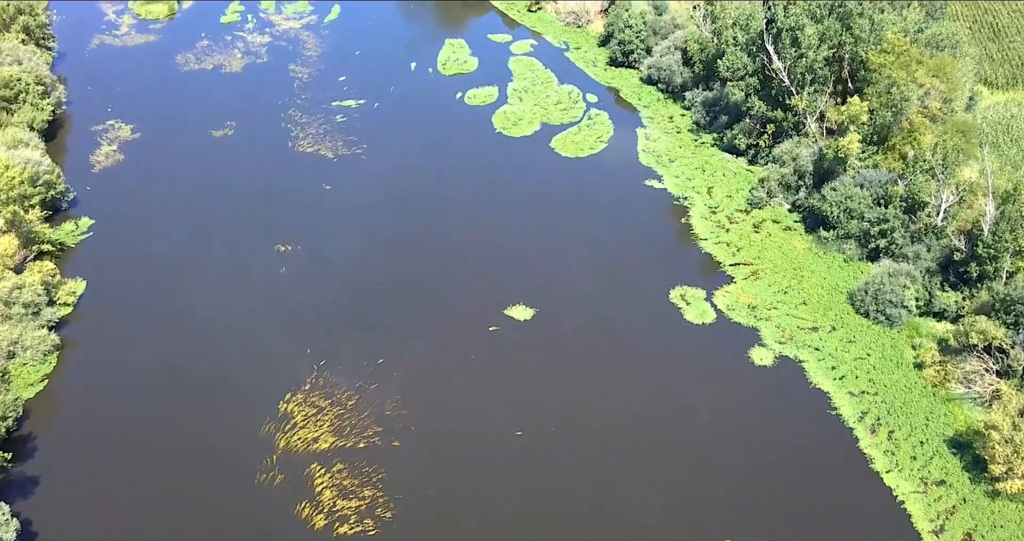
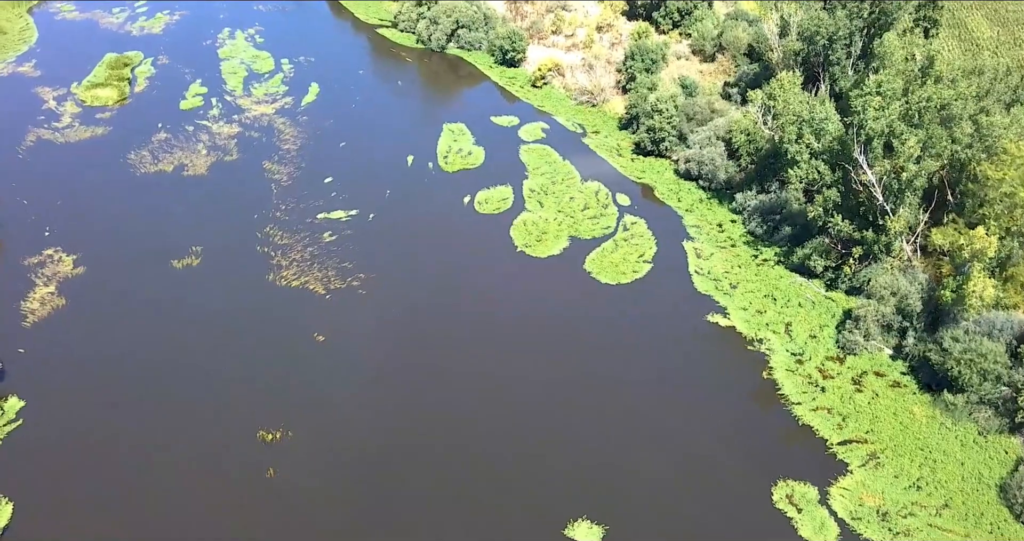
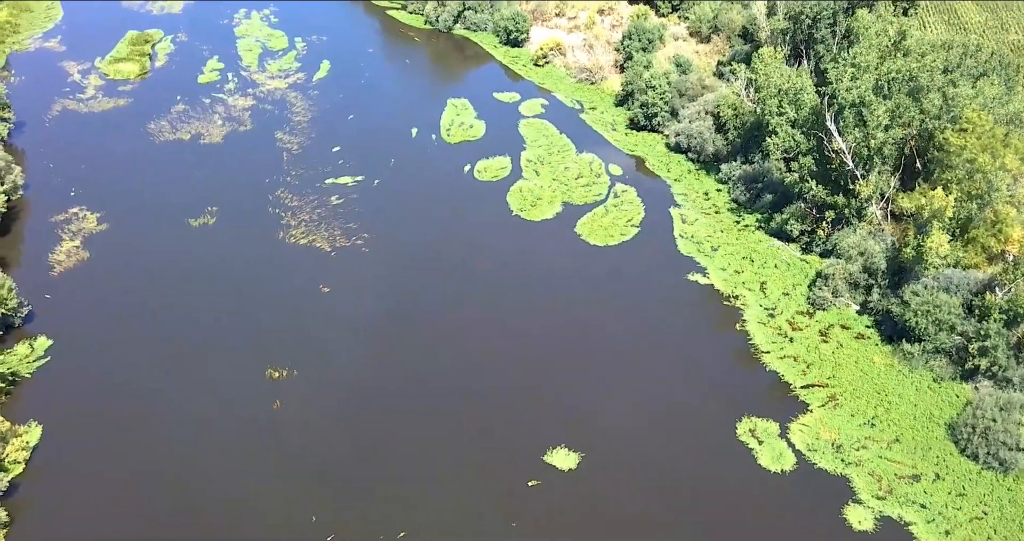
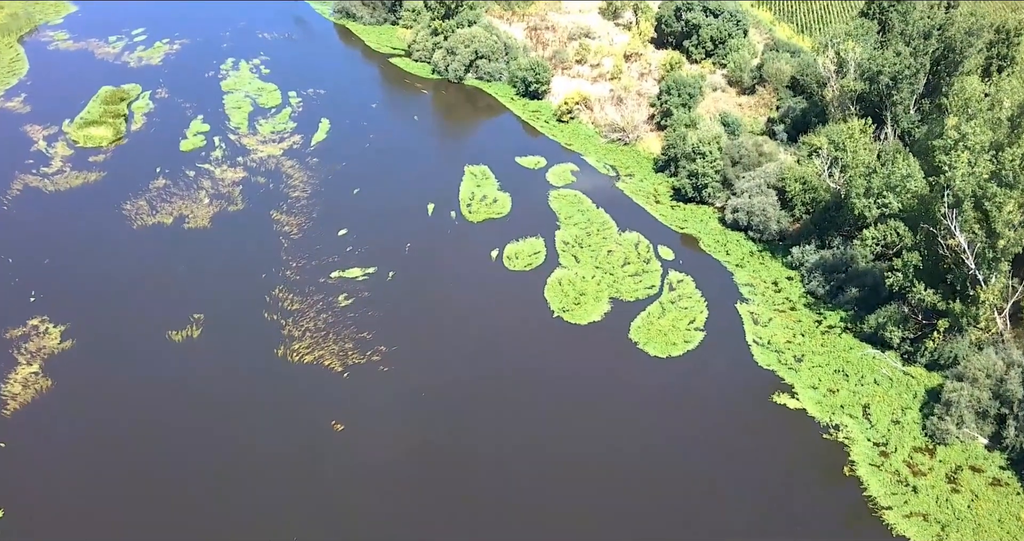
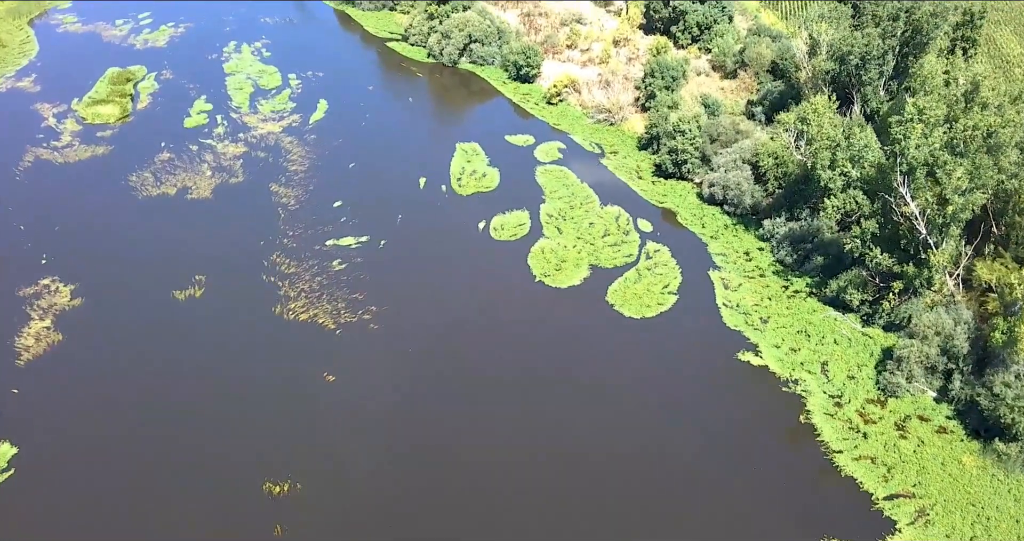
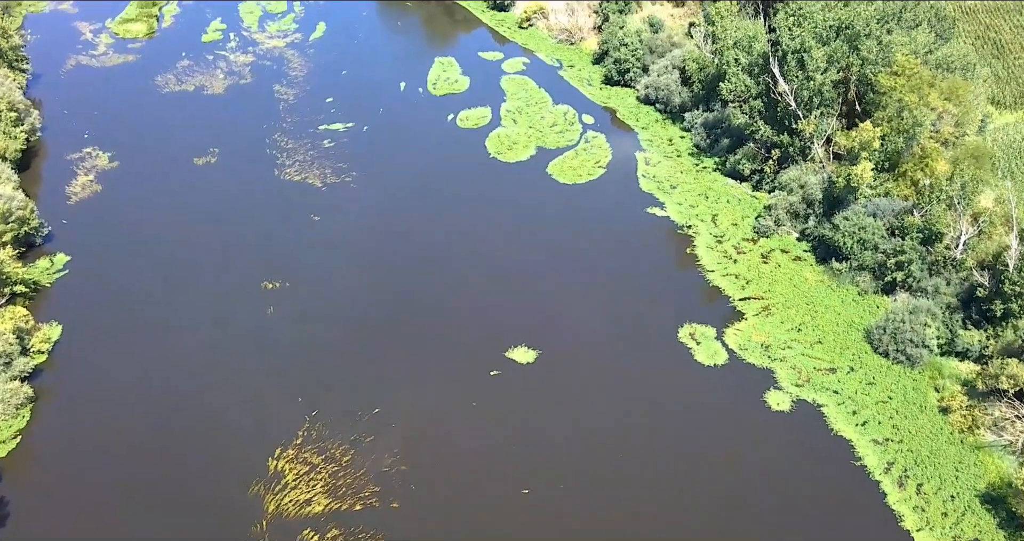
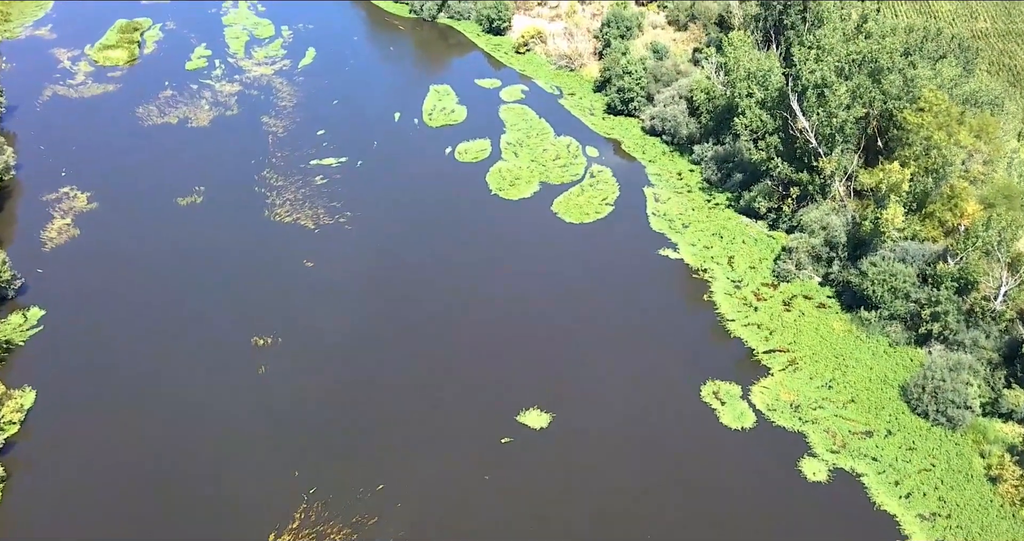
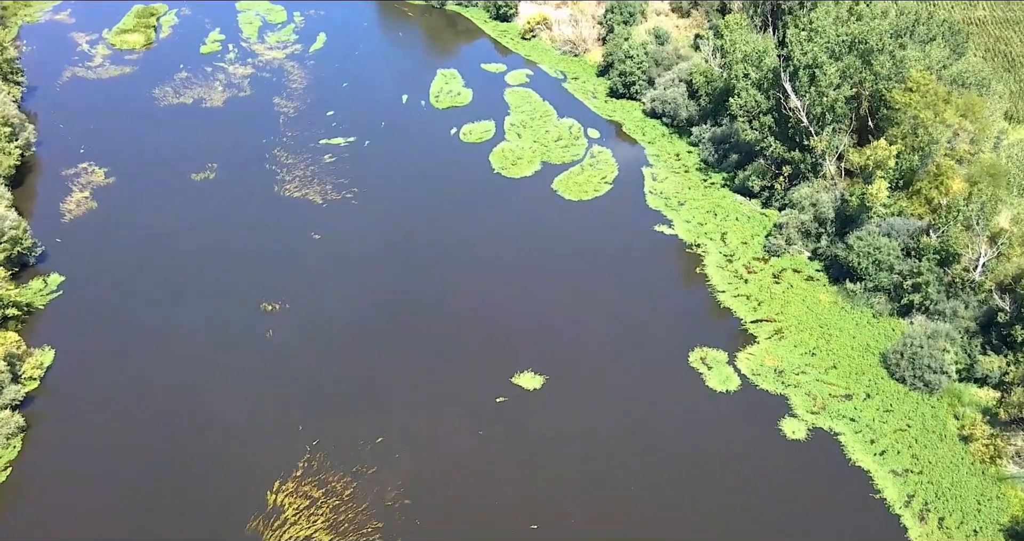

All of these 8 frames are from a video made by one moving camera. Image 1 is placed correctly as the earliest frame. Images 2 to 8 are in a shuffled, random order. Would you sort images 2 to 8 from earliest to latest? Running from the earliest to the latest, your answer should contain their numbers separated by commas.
6, 8, 7, 3, 2, 5, 4
